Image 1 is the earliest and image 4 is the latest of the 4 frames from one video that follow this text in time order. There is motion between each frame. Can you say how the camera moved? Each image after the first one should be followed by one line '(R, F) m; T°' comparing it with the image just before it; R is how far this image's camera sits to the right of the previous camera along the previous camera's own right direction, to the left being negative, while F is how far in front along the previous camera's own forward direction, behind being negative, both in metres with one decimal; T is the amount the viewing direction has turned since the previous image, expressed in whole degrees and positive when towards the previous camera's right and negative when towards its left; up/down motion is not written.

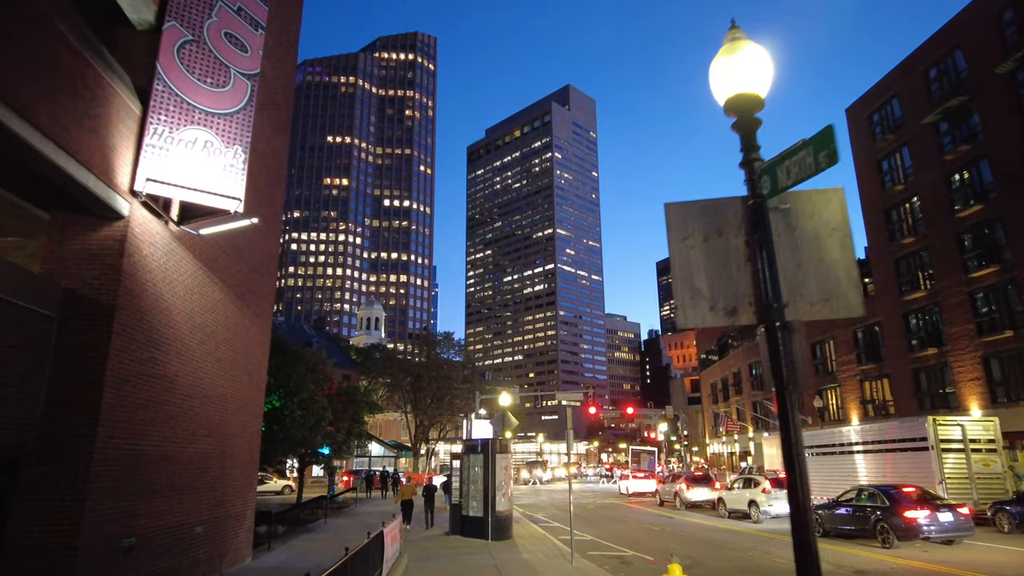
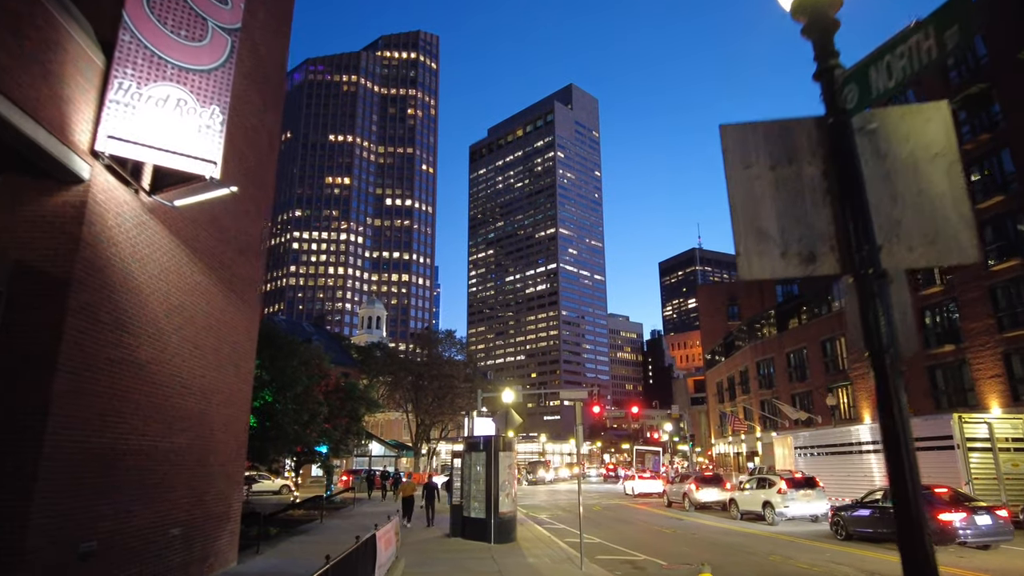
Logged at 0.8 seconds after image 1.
(-0.1, +0.9) m; 0°
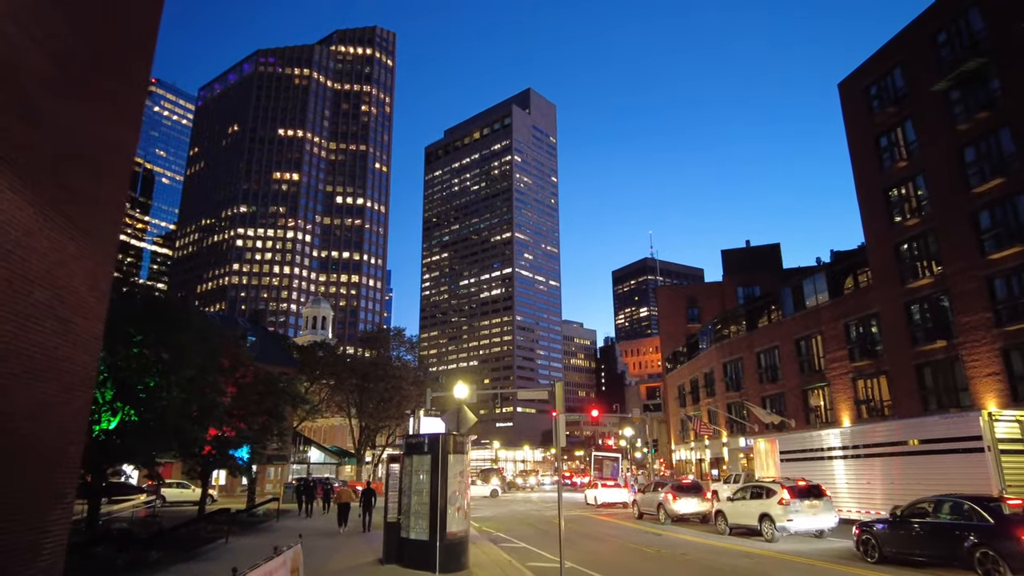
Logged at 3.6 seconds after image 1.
(-0.1, +3.5) m; +4°
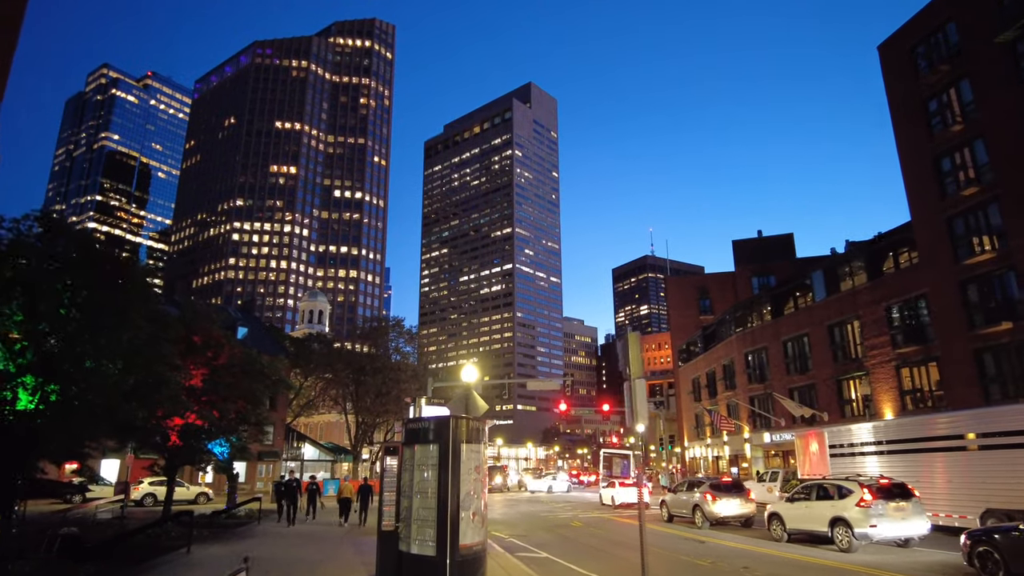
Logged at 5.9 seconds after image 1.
(-0.5, +2.9) m; 0°
